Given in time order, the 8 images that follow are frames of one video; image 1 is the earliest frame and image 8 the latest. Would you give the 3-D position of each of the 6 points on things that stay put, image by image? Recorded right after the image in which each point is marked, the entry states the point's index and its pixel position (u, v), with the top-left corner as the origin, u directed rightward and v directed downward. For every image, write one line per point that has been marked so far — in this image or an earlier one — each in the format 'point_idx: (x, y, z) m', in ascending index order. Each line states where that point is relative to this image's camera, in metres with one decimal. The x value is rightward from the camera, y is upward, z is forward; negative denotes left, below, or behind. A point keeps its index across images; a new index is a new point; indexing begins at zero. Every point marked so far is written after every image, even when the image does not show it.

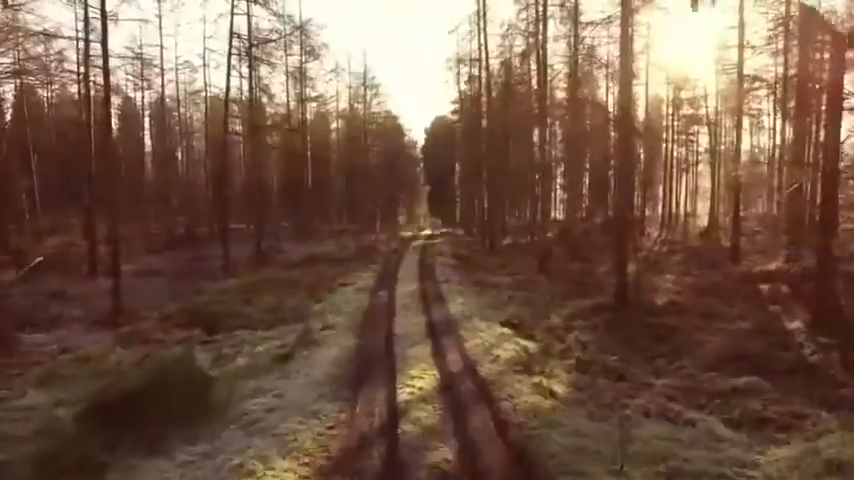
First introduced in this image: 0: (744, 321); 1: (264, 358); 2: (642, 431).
0: (+6.6, -1.7, +14.7) m
1: (-2.6, -1.8, +11.0) m
2: (+2.4, -2.1, +7.8) m
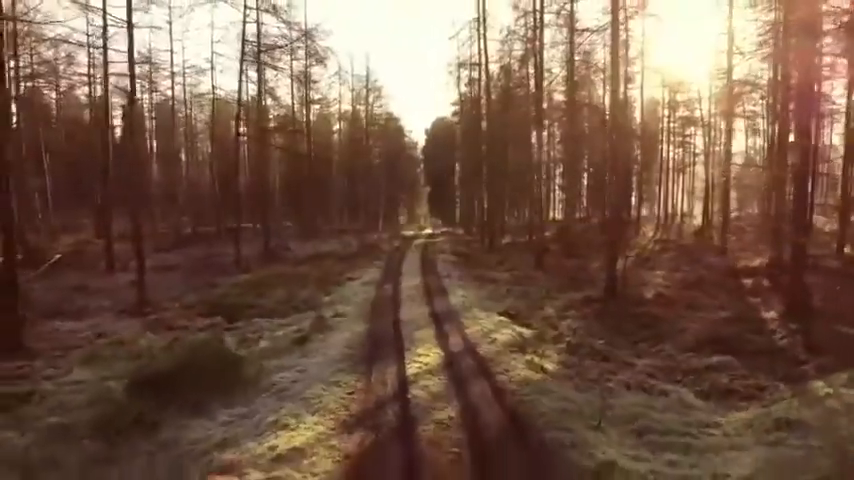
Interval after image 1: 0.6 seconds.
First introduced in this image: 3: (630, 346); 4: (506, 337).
0: (+6.7, -1.6, +15.9) m
1: (-2.5, -1.7, +12.2) m
2: (+2.4, -2.0, +8.9) m
3: (+3.6, -1.9, +12.4) m
4: (+1.3, -1.6, +11.9) m
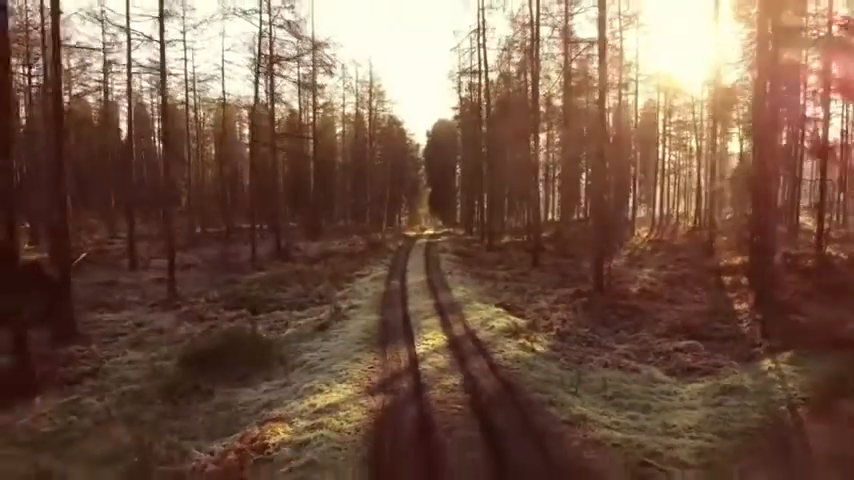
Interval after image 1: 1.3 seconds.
0: (+6.8, -1.6, +17.5) m
1: (-2.4, -1.7, +13.8) m
2: (+2.6, -2.0, +10.6) m
3: (+3.7, -1.8, +14.0) m
4: (+1.4, -1.6, +13.5) m
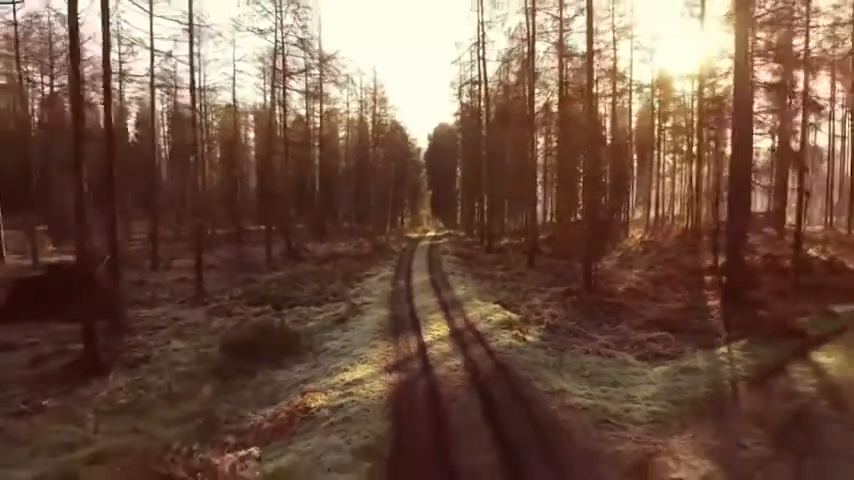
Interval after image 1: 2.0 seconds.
0: (+6.9, -1.7, +19.4) m
1: (-2.3, -1.8, +15.7) m
2: (+2.7, -2.1, +12.4) m
3: (+3.8, -1.9, +15.9) m
4: (+1.6, -1.7, +15.4) m
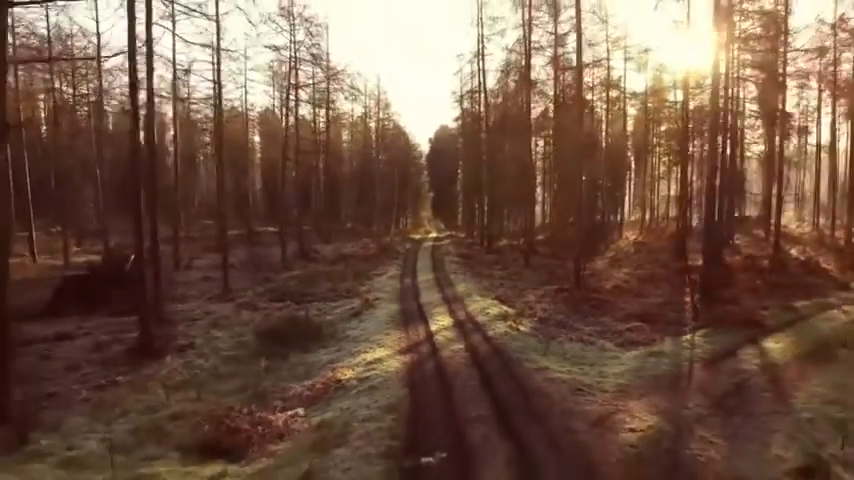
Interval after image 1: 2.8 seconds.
0: (+7.1, -1.8, +21.4) m
1: (-2.1, -1.9, +17.7) m
2: (+2.8, -2.1, +14.5) m
3: (+4.0, -2.0, +18.0) m
4: (+1.7, -1.8, +17.4) m
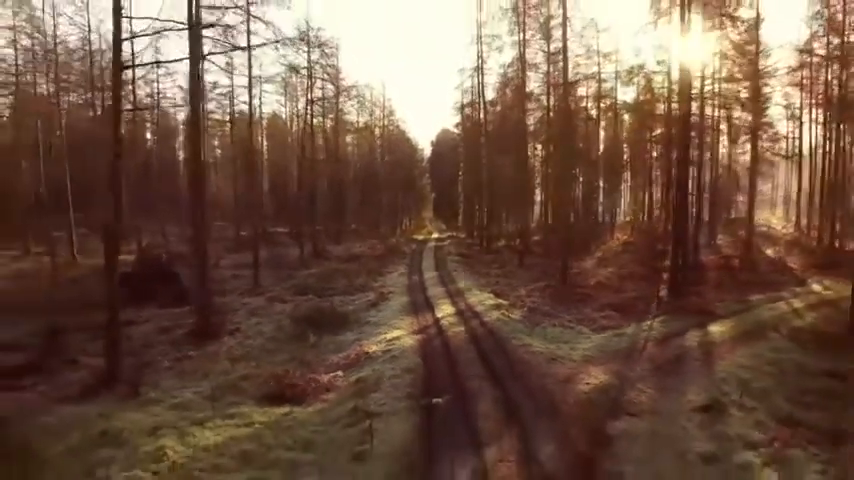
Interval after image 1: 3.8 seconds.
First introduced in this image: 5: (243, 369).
0: (+7.3, -1.8, +24.6) m
1: (-1.9, -1.9, +20.9) m
2: (+3.0, -2.2, +17.6) m
3: (+4.1, -2.1, +21.1) m
4: (+1.9, -1.8, +20.5) m
5: (-3.6, -2.5, +13.8) m
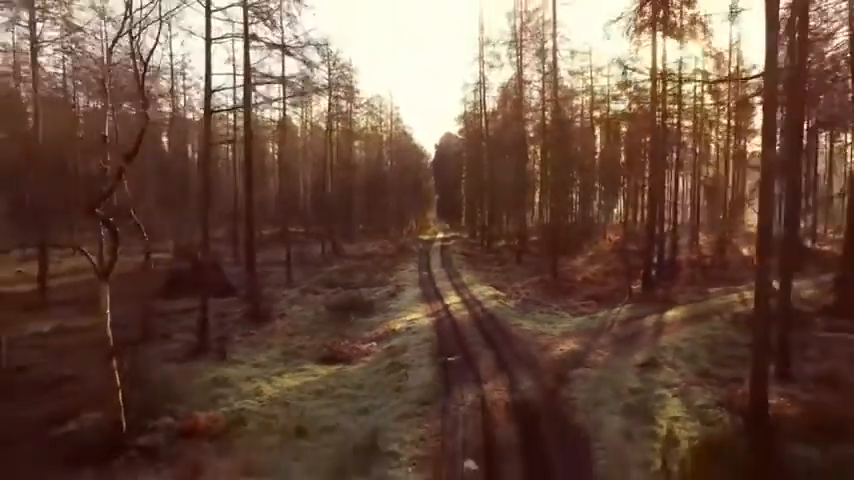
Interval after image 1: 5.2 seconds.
0: (+7.6, -1.9, +28.6) m
1: (-1.6, -2.0, +24.9) m
2: (+3.3, -2.3, +21.6) m
3: (+4.5, -2.1, +25.1) m
4: (+2.2, -1.9, +24.6) m
5: (-3.3, -2.6, +17.9) m
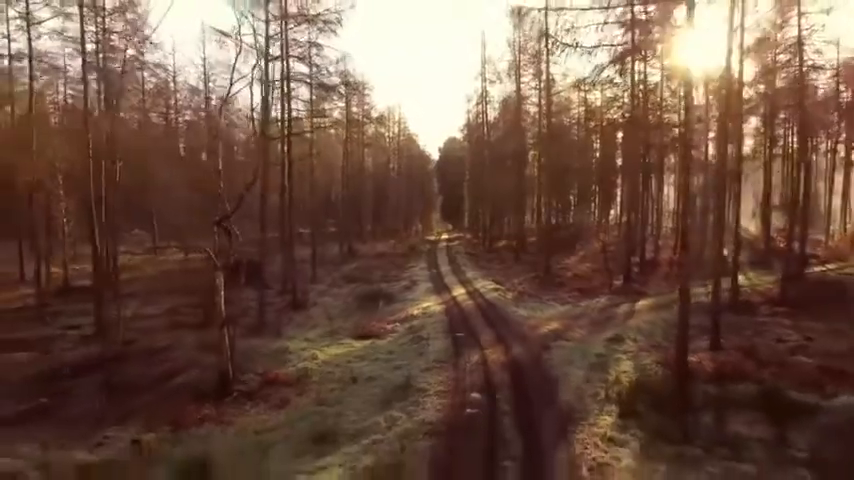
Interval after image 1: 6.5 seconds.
0: (+8.1, -1.9, +32.7) m
1: (-1.2, -2.0, +29.1) m
2: (+3.7, -2.3, +25.8) m
3: (+4.9, -2.2, +29.3) m
4: (+2.6, -1.9, +28.7) m
5: (-2.9, -2.6, +22.1) m
